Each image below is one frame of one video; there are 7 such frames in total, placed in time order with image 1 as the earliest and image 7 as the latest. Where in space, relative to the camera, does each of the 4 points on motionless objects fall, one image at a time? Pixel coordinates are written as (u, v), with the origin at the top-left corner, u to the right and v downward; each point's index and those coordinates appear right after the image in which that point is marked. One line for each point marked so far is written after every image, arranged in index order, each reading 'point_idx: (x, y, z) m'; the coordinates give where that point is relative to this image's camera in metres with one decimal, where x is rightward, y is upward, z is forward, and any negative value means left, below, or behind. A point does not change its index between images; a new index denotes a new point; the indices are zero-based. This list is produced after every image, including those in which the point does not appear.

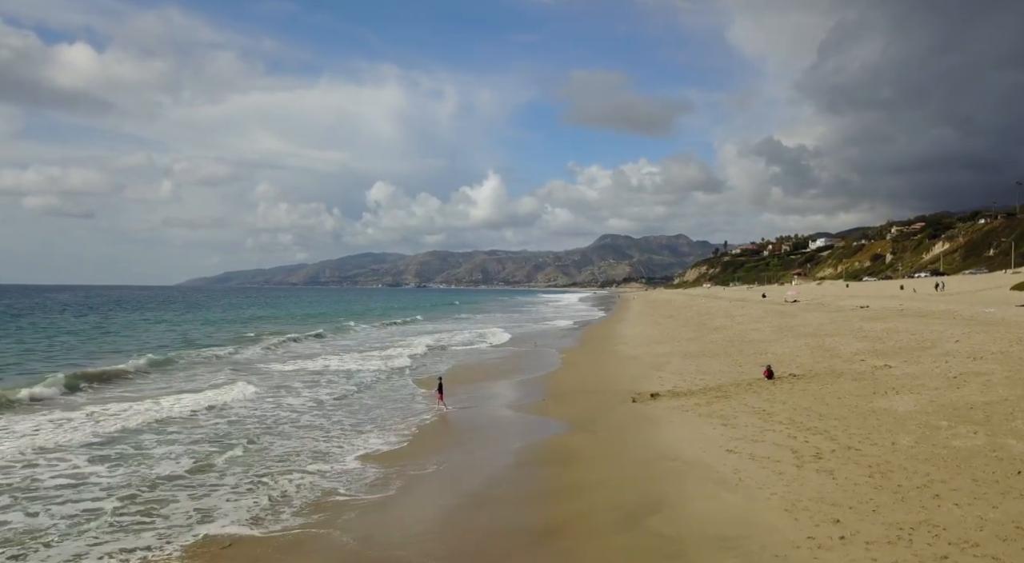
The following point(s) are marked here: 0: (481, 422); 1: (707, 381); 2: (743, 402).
0: (-0.7, -3.5, +16.8) m
1: (+5.0, -2.6, +18.0) m
2: (+4.8, -2.5, +14.4) m
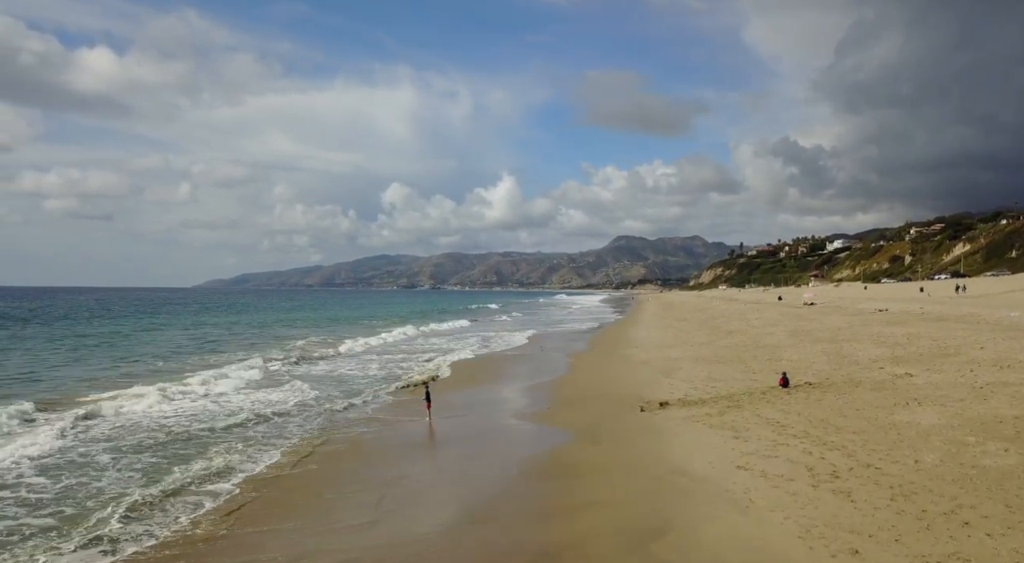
0: (-0.6, -3.6, +16.3) m
1: (+5.2, -2.7, +17.4) m
2: (+4.9, -2.6, +13.8) m
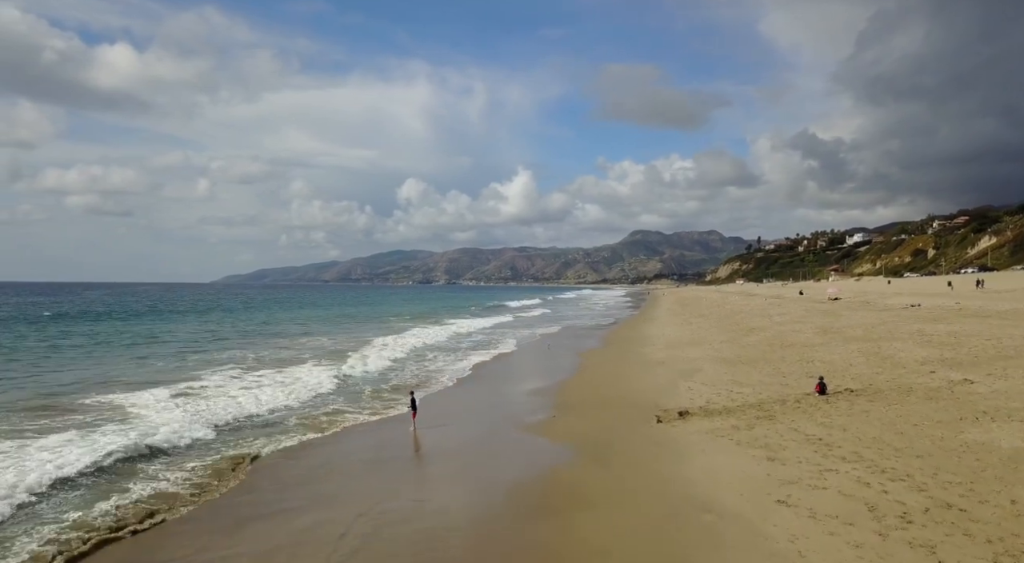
0: (-0.7, -3.5, +14.5) m
1: (+5.2, -2.5, +15.4) m
2: (+4.8, -2.5, +11.8) m
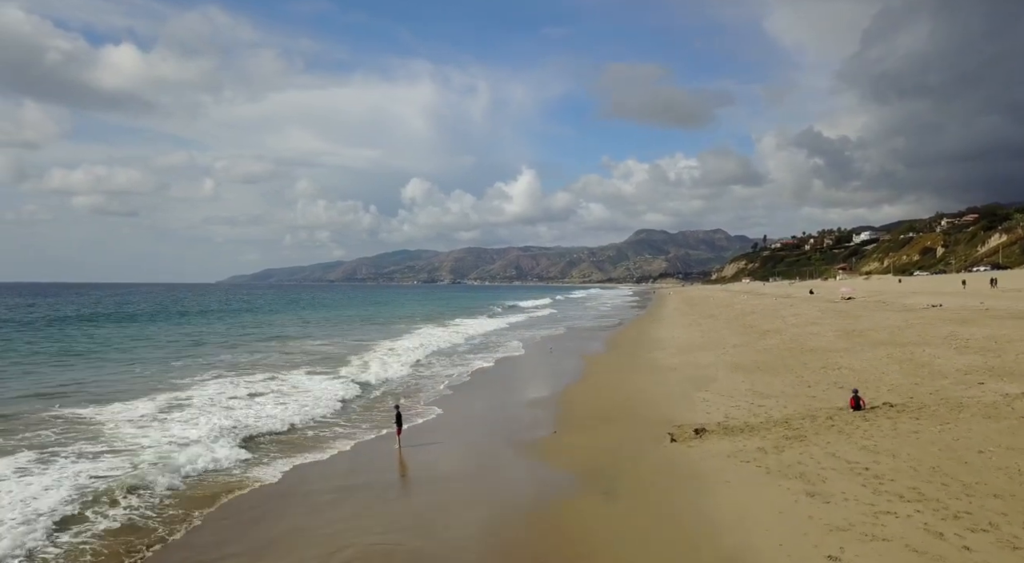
0: (-0.8, -3.5, +12.9) m
1: (+5.1, -2.5, +13.8) m
2: (+4.7, -2.5, +10.1) m
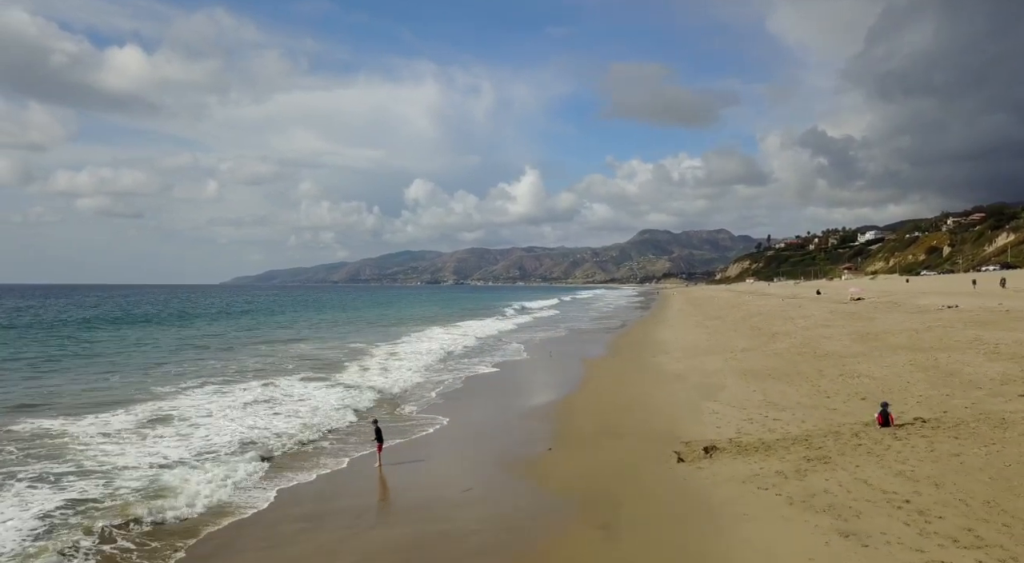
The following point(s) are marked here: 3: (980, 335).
0: (-0.9, -3.5, +11.6) m
1: (+4.9, -2.6, +12.5) m
2: (+4.5, -2.5, +8.9) m
3: (+13.5, -1.5, +19.9) m
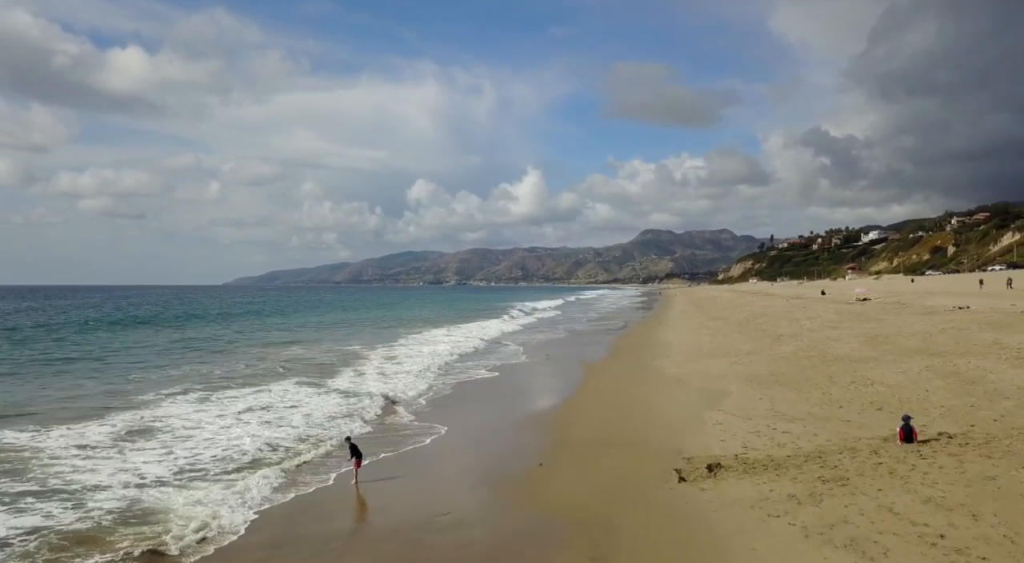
0: (-1.2, -3.6, +10.6) m
1: (+4.7, -2.6, +11.5) m
2: (+4.3, -2.5, +7.9) m
3: (+13.3, -1.6, +18.9) m
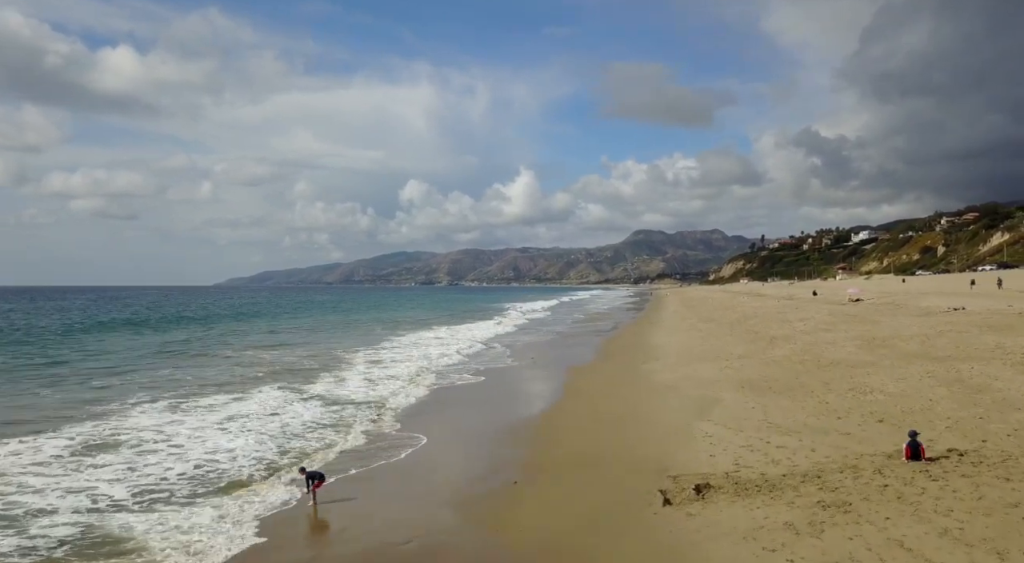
0: (-1.6, -3.6, +9.6) m
1: (+4.2, -2.6, +10.5) m
2: (+3.9, -2.6, +6.9) m
3: (+12.8, -1.6, +18.0) m
